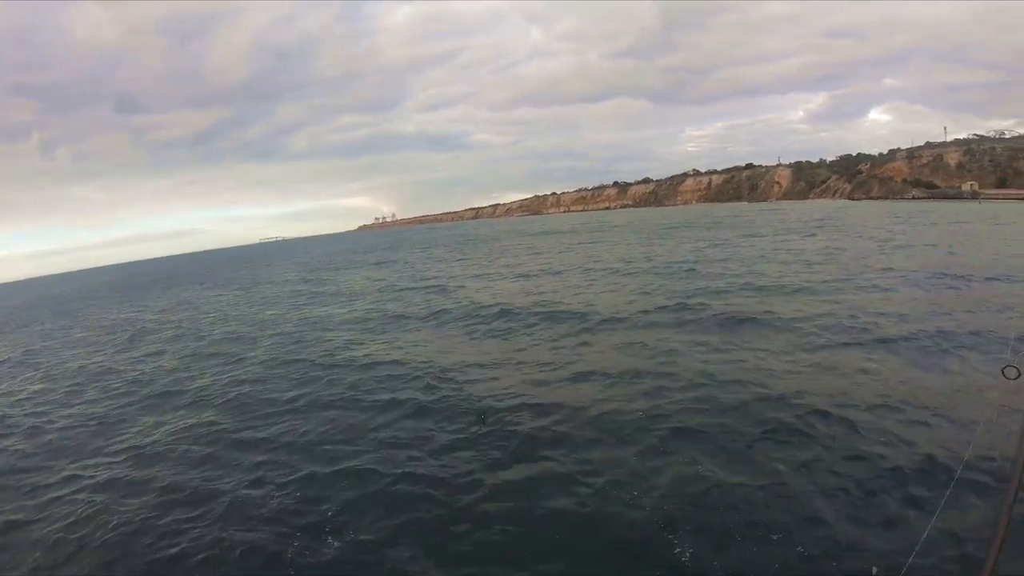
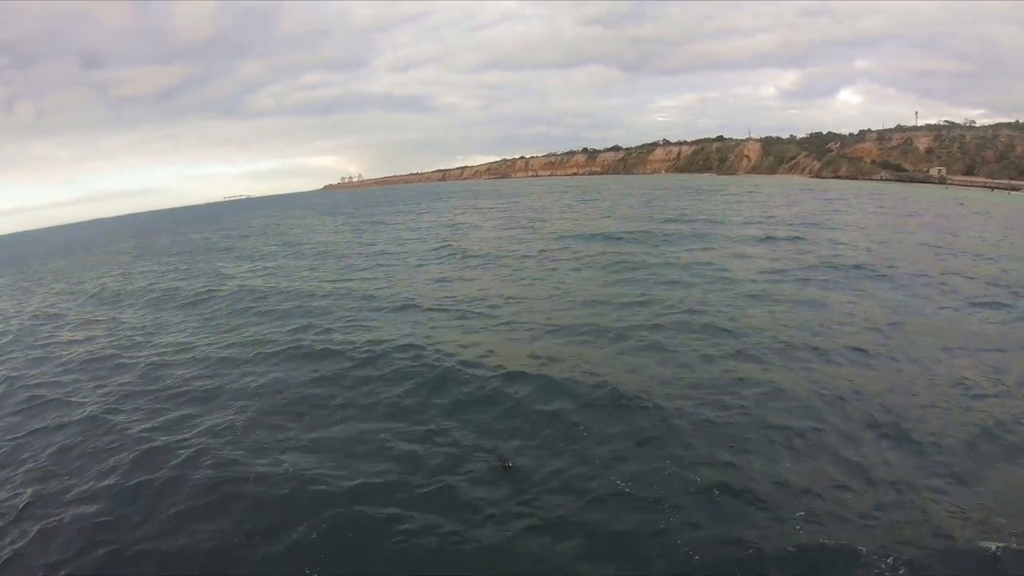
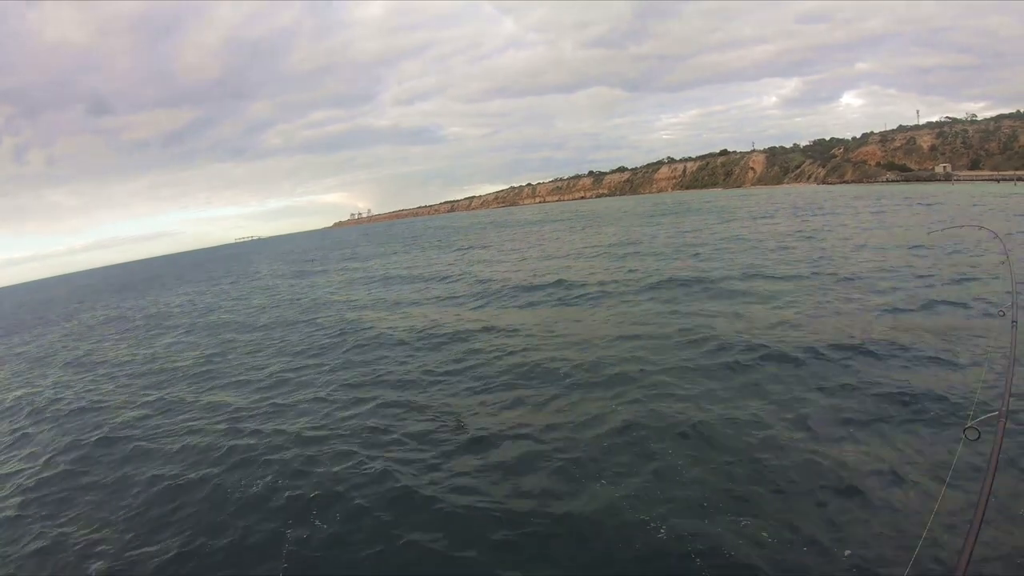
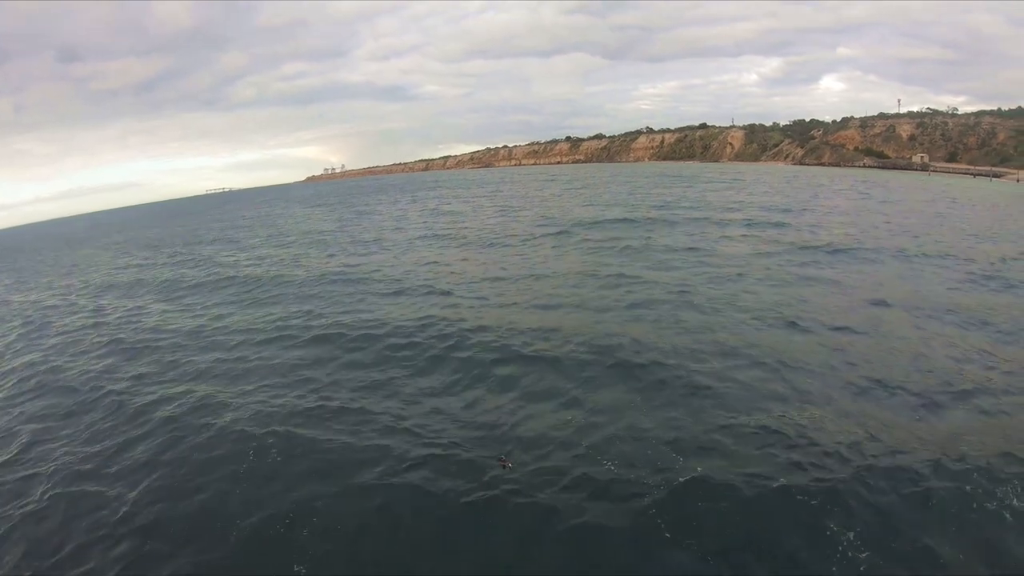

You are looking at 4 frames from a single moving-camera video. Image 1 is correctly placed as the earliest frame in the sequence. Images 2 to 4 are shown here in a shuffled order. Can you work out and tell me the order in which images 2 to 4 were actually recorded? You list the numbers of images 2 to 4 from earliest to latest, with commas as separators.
3, 2, 4
